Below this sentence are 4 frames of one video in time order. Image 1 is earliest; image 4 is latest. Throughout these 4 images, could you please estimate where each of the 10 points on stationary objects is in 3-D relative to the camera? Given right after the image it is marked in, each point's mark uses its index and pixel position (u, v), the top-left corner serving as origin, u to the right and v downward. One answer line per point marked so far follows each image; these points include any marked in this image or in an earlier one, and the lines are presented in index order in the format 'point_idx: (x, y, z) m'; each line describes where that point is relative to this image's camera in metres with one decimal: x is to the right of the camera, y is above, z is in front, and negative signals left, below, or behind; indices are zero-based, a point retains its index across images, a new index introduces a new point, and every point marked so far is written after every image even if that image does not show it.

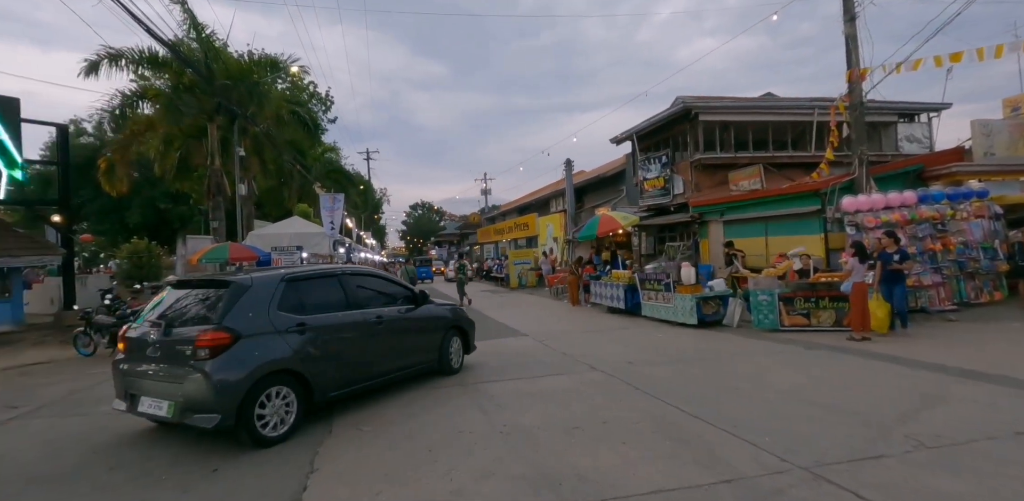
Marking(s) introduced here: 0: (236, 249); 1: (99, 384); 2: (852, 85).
0: (-8.8, 0.0, +16.5) m
1: (-6.9, -2.3, +8.7) m
2: (+8.0, +3.9, +12.0) m
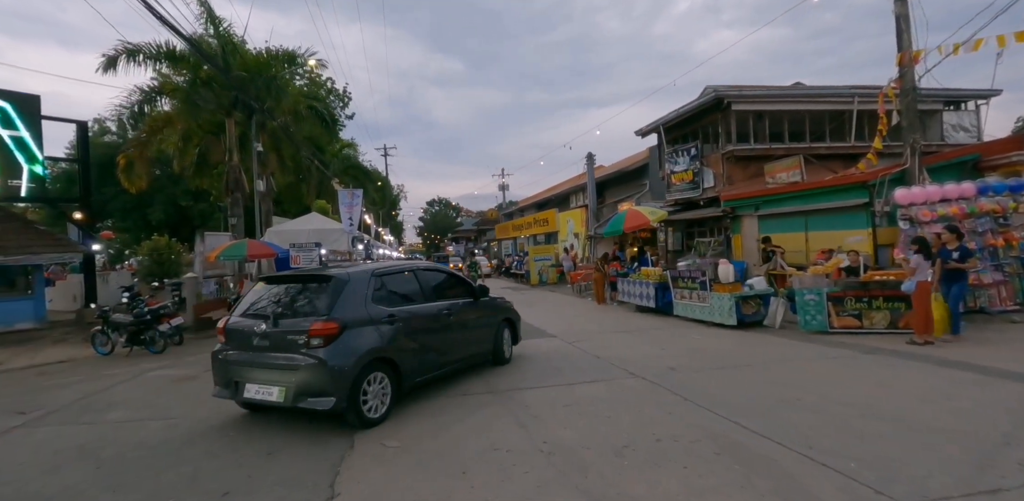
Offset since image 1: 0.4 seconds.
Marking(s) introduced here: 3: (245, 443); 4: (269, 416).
0: (-8.1, +0.1, +16.2) m
1: (-6.4, -2.2, +8.3) m
2: (+8.5, +4.0, +11.2) m
3: (-2.7, -1.9, +5.2) m
4: (-2.9, -2.0, +6.1) m
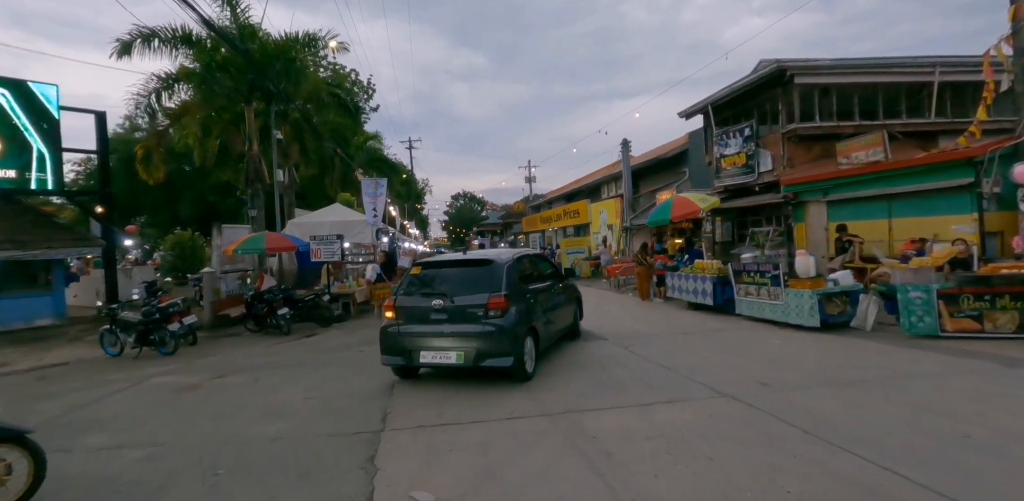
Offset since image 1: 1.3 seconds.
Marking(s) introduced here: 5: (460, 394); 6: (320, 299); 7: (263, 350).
0: (-7.0, +0.4, +15.2) m
1: (-5.8, -2.1, +7.3) m
2: (+9.3, +4.2, +9.4) m
3: (-2.1, -1.8, +4.0) m
4: (-2.3, -1.8, +4.9) m
5: (-0.6, -1.7, +6.1) m
6: (-5.1, -1.3, +13.7) m
7: (-5.3, -2.1, +11.0) m
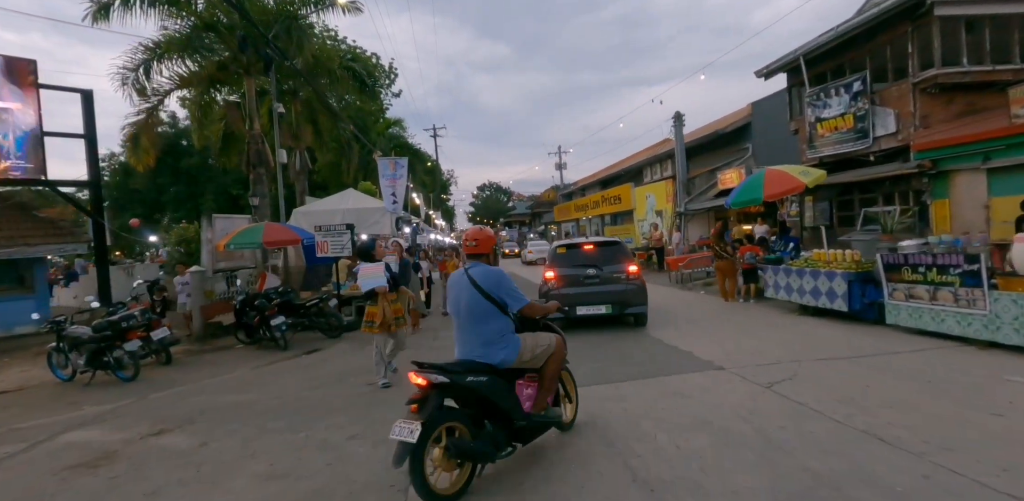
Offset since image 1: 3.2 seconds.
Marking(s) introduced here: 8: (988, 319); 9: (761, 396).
0: (-5.9, +0.5, +12.7) m
1: (-4.9, -2.1, +4.7) m
2: (+10.1, +4.4, +6.0) m
3: (-1.5, -1.8, +1.2) m
4: (-1.6, -1.8, +2.2) m
5: (+0.1, -1.6, +3.3) m
6: (-4.0, -1.1, +11.1) m
7: (-4.3, -2.0, +8.4) m
8: (+5.9, -0.9, +6.4) m
9: (+2.6, -1.5, +5.2) m
